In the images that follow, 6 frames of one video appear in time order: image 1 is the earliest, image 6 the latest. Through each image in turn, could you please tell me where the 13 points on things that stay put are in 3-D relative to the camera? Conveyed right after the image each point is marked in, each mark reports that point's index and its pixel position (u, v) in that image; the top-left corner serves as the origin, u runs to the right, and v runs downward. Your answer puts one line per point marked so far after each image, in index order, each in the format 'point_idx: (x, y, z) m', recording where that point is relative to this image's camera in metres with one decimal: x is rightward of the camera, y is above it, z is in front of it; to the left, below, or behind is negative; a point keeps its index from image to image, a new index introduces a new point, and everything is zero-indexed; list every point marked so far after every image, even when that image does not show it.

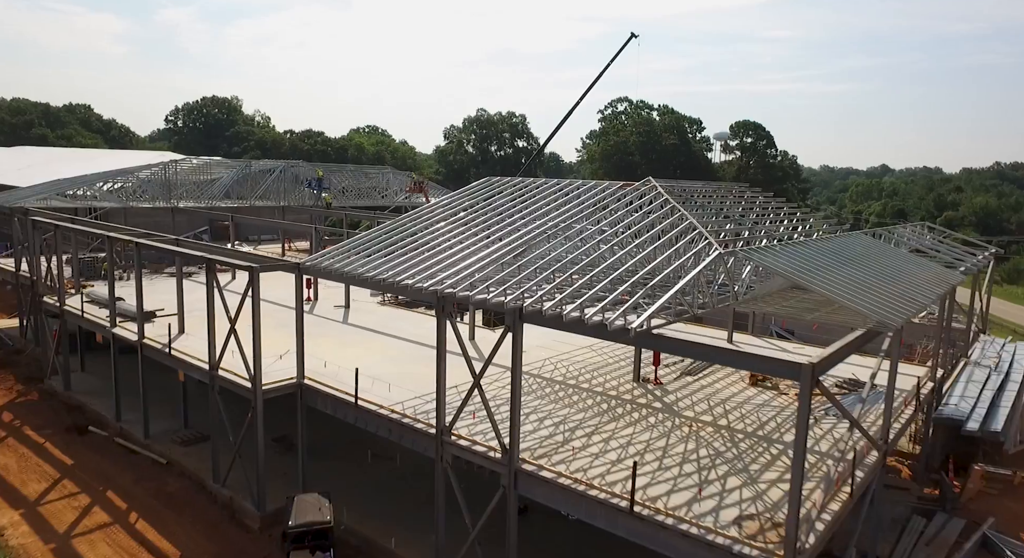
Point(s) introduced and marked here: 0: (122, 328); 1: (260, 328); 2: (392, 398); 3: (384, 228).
0: (-11.3, -1.4, +18.4) m
1: (-5.5, -1.1, +13.8) m
2: (-2.6, -2.6, +13.8) m
3: (-3.4, +1.2, +16.6) m
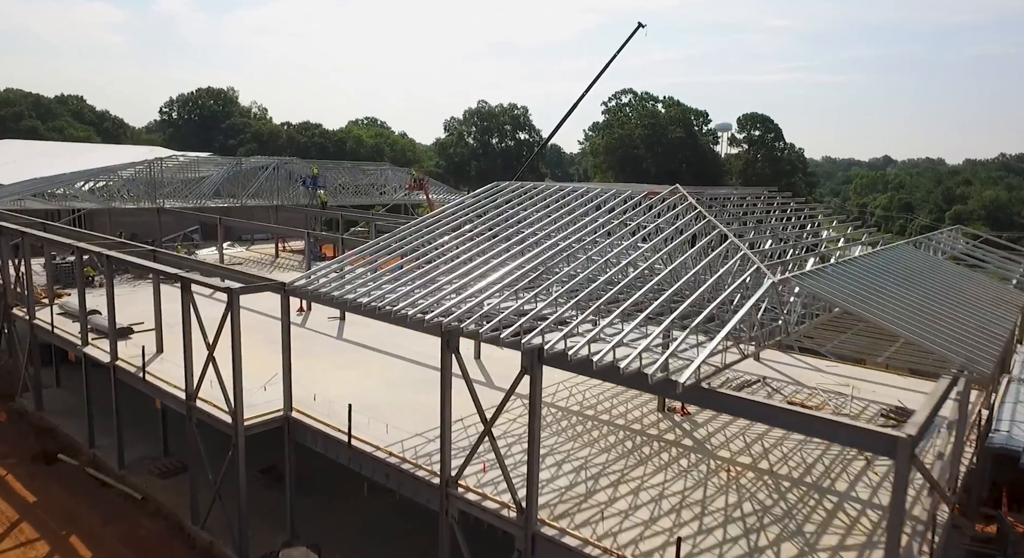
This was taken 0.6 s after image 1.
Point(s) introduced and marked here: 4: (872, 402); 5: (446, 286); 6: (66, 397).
0: (-11.1, -1.8, +16.9) m
1: (-5.2, -1.5, +12.2) m
2: (-2.4, -3.0, +12.3) m
3: (-3.1, +0.8, +15.0) m
4: (+8.5, -2.9, +15.1) m
5: (-1.1, -0.1, +11.5) m
6: (-13.6, -3.6, +19.5) m
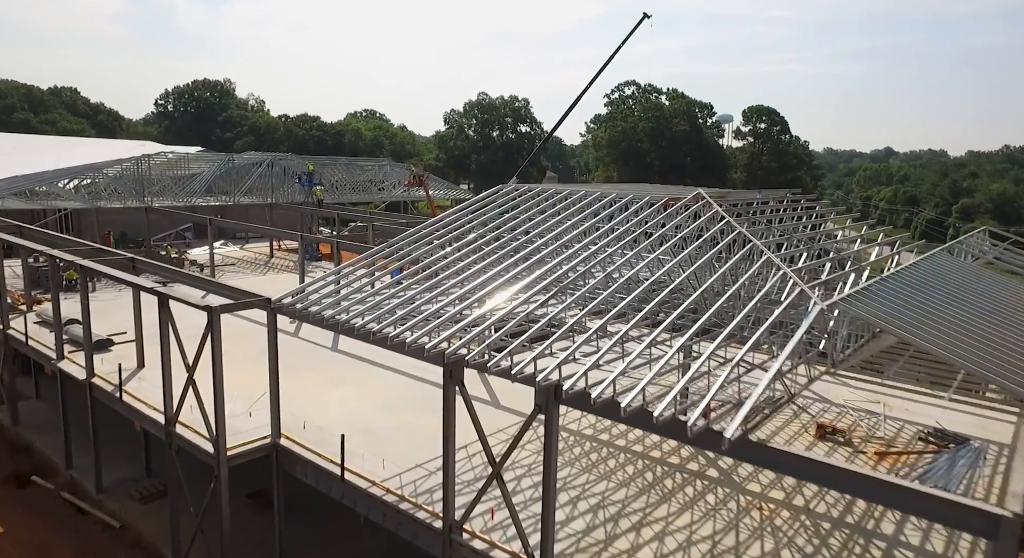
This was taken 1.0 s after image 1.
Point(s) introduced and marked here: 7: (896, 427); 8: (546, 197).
0: (-10.9, -2.0, +15.7) m
1: (-5.1, -1.8, +11.1) m
2: (-2.2, -3.3, +11.2) m
3: (-3.0, +0.6, +13.8) m
4: (+8.7, -3.2, +14.0) m
5: (-1.0, -0.4, +10.4) m
6: (-13.5, -3.8, +18.4) m
7: (+8.3, -3.2, +13.8) m
8: (+0.8, +1.9, +14.9) m
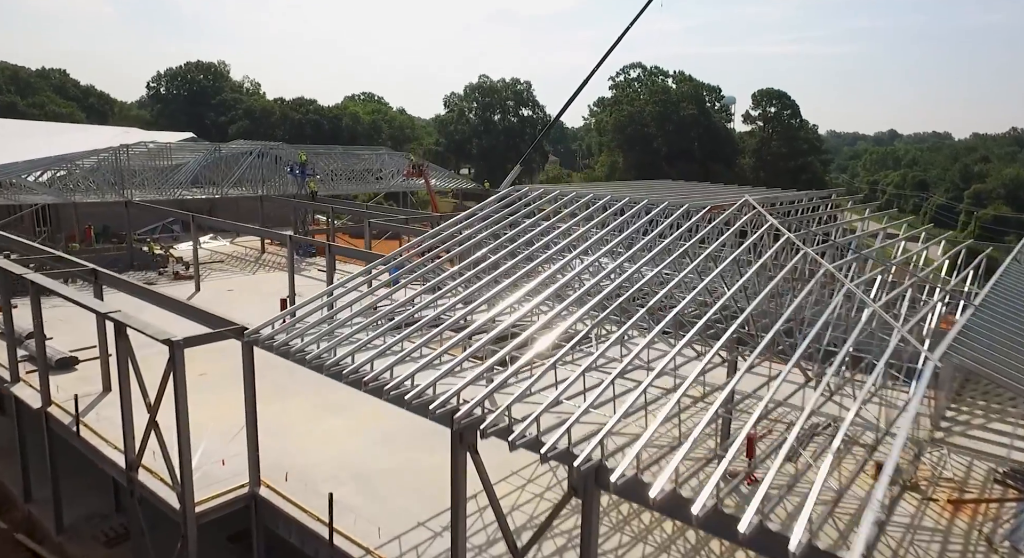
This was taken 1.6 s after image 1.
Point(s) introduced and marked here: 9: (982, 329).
0: (-10.6, -2.3, +14.0) m
1: (-4.8, -2.2, +9.3) m
2: (-1.9, -3.7, +9.5) m
3: (-2.7, +0.3, +12.0) m
4: (+8.9, -3.5, +12.3) m
5: (-0.7, -0.8, +8.6) m
6: (-13.2, -4.0, +16.7) m
7: (+8.6, -3.5, +12.1) m
8: (+1.1, +1.6, +13.0) m
9: (+7.0, -0.6, +9.5) m
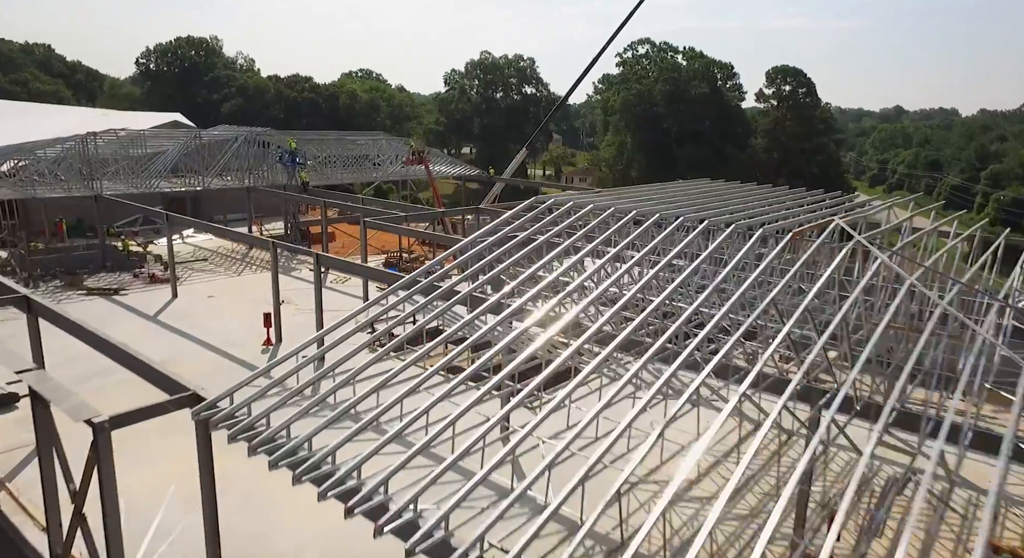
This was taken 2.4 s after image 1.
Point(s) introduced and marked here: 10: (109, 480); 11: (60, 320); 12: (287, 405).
0: (-10.3, -2.7, +11.8) m
1: (-4.4, -2.9, +7.1) m
2: (-1.5, -4.4, +7.3) m
3: (-2.3, -0.3, +9.7) m
4: (+9.3, -4.0, +10.1) m
5: (-0.3, -1.5, +6.3) m
6: (-12.8, -4.4, +14.5) m
7: (+9.0, -4.1, +9.9) m
8: (+1.4, +1.1, +10.7) m
9: (+7.4, -1.2, +7.2) m
10: (-4.4, -2.1, +7.0) m
11: (-7.3, -0.7, +10.2) m
12: (-2.7, -1.4, +7.5) m
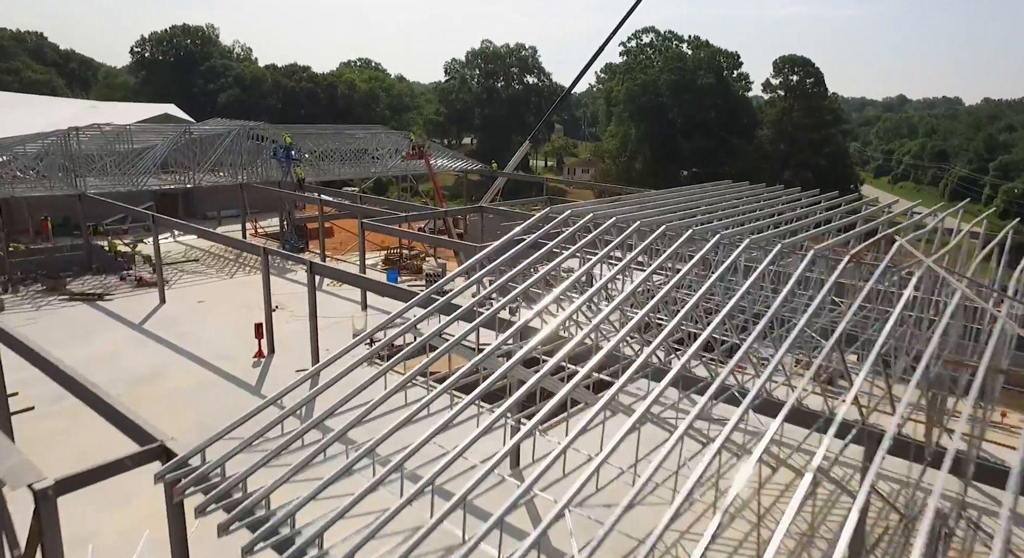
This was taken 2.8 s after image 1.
0: (-10.1, -3.0, +10.7) m
1: (-4.2, -3.2, +6.0) m
2: (-1.3, -4.7, +6.3) m
3: (-2.1, -0.6, +8.6) m
4: (+9.5, -4.3, +9.0) m
5: (-0.1, -1.9, +5.3) m
6: (-12.6, -4.6, +13.5) m
7: (+9.2, -4.4, +8.8) m
8: (+1.6, +0.8, +9.5) m
9: (+7.6, -1.6, +6.1) m
10: (-4.2, -2.5, +5.9) m
11: (-7.1, -1.0, +9.2) m
12: (-2.5, -1.7, +6.4) m
